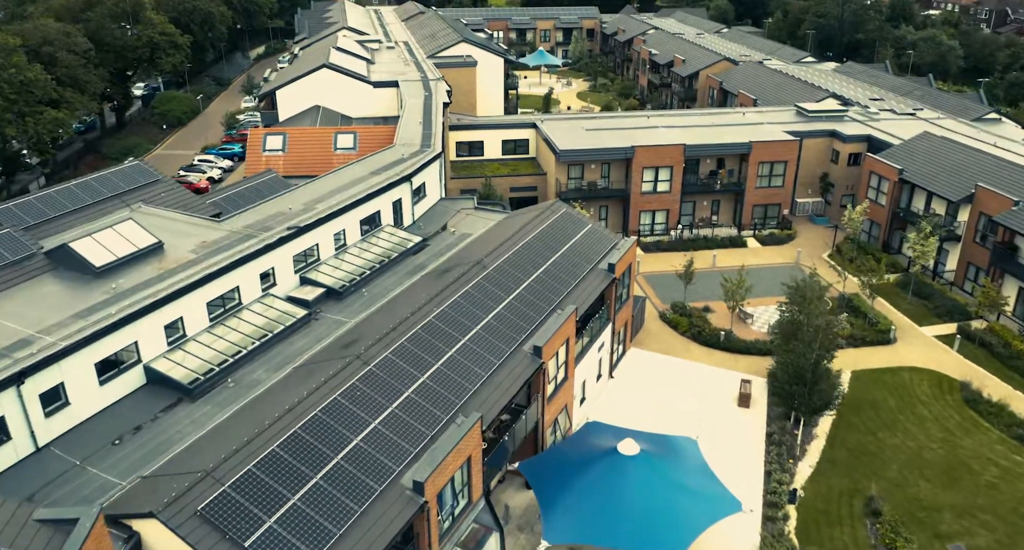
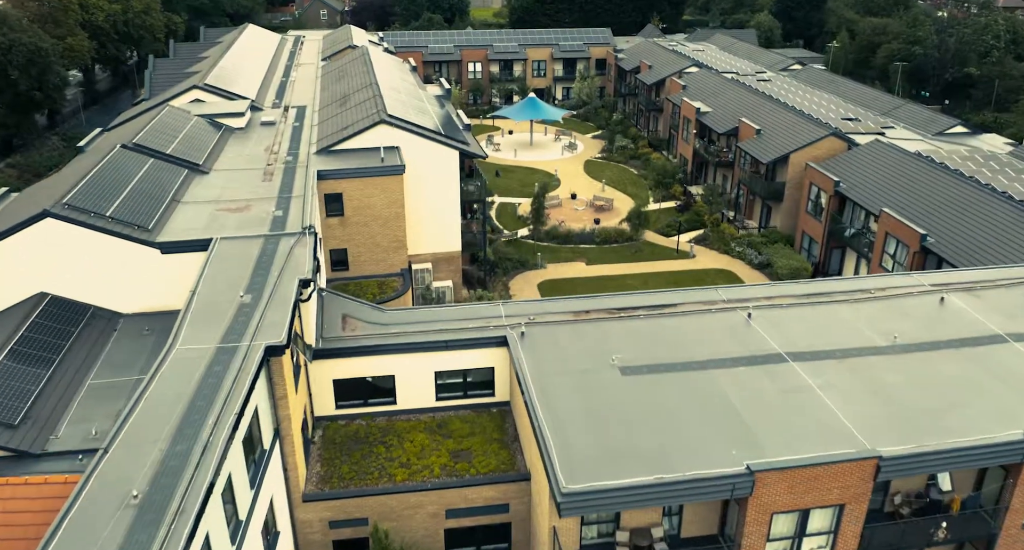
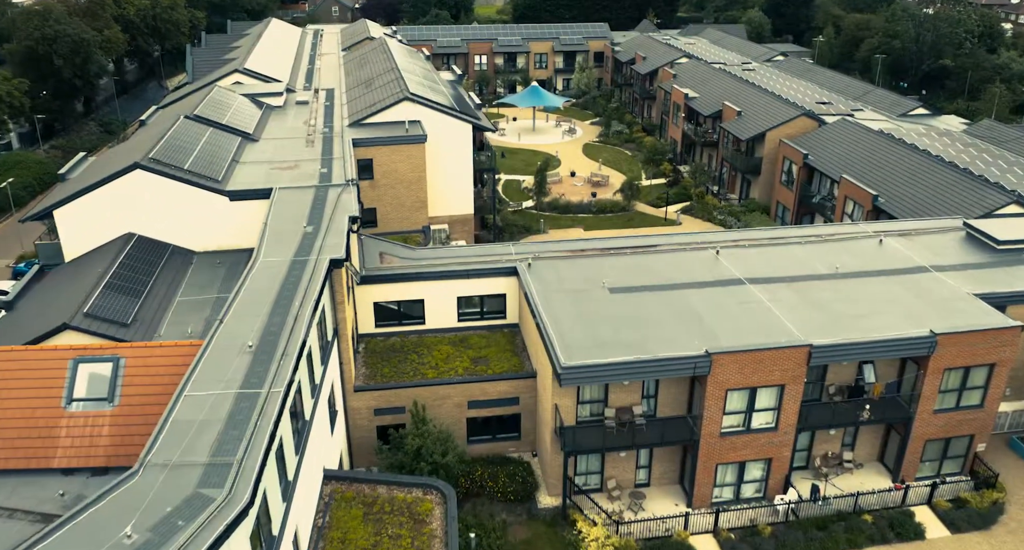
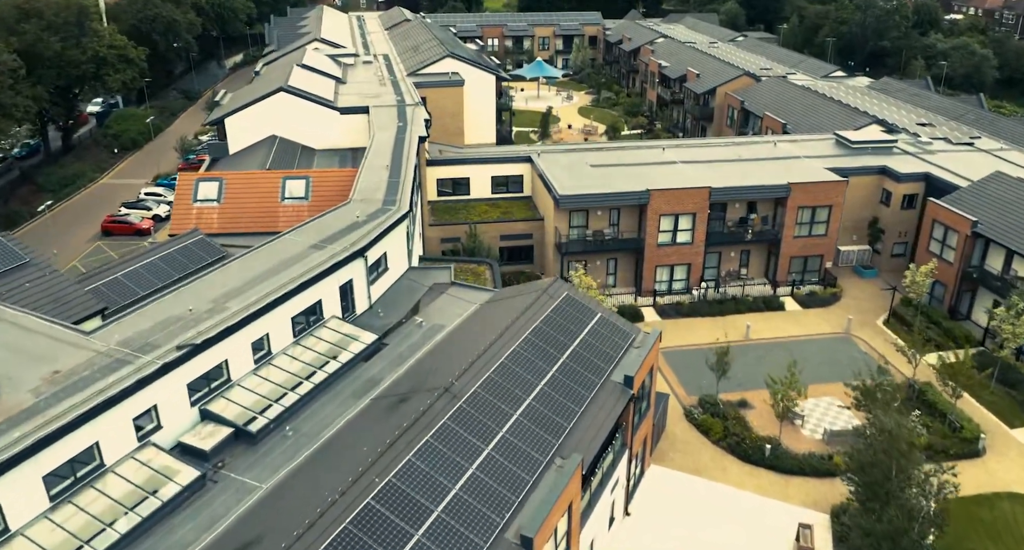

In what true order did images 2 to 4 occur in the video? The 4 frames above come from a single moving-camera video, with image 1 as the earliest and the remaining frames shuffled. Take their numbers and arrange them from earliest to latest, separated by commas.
4, 3, 2
